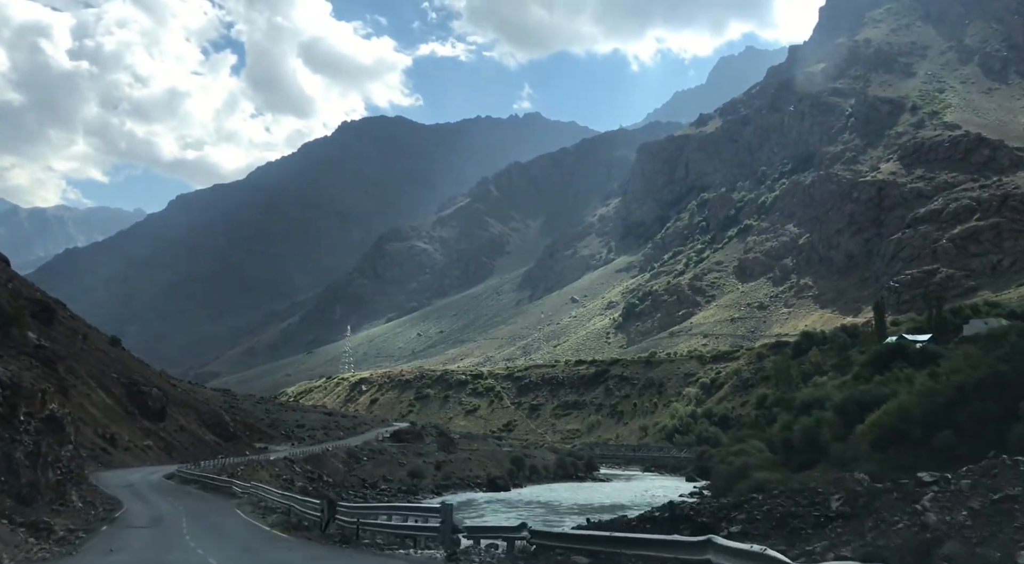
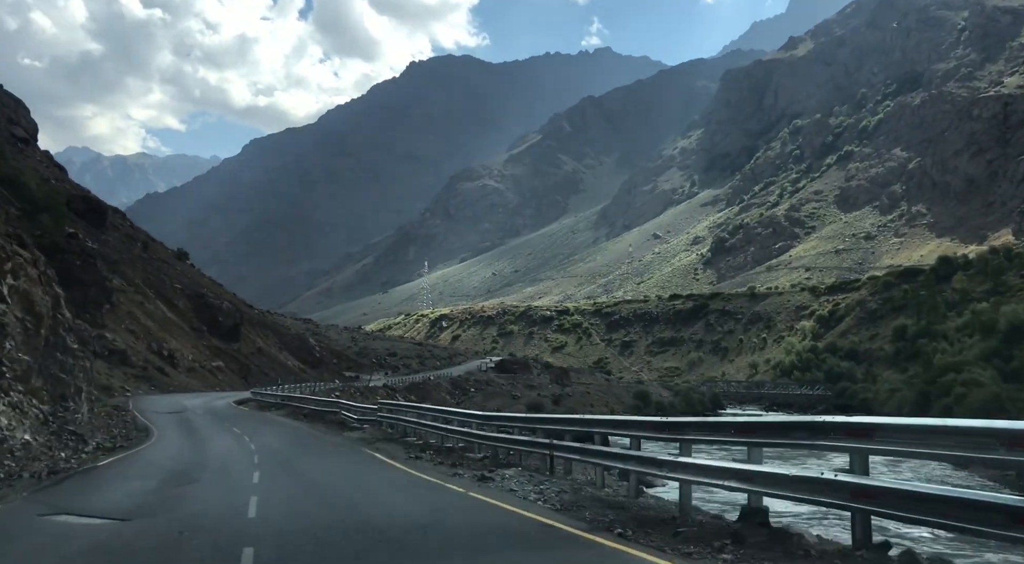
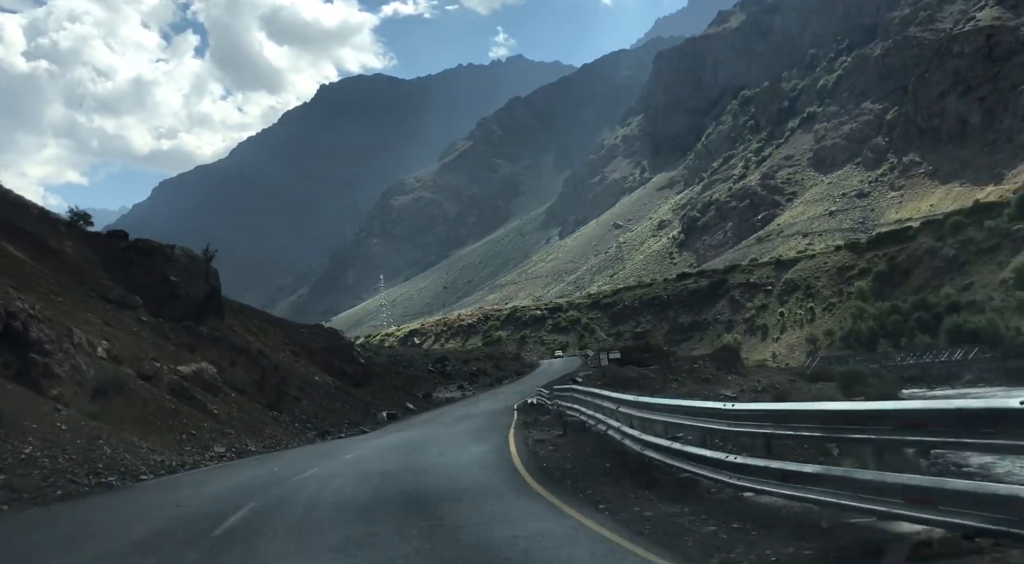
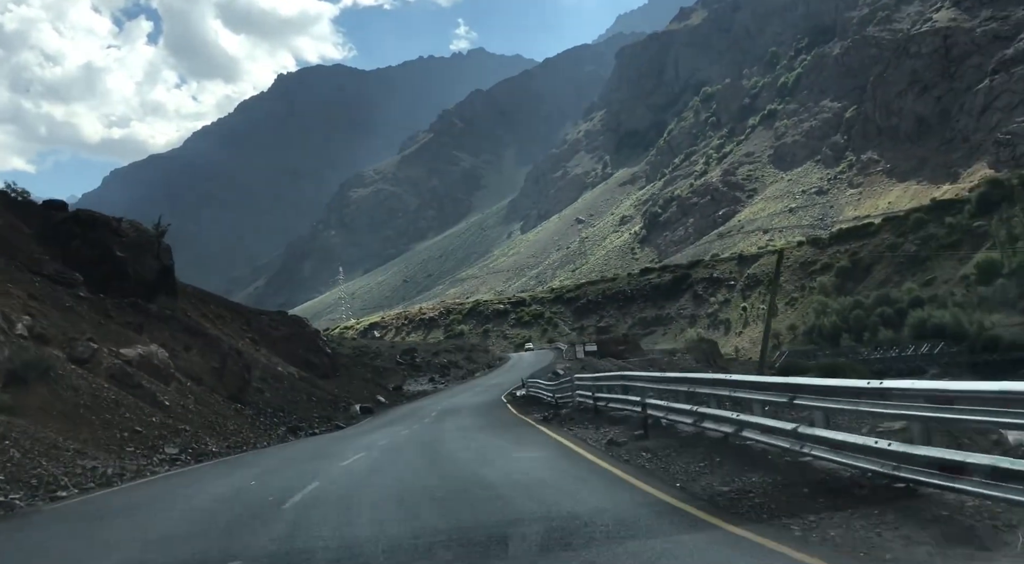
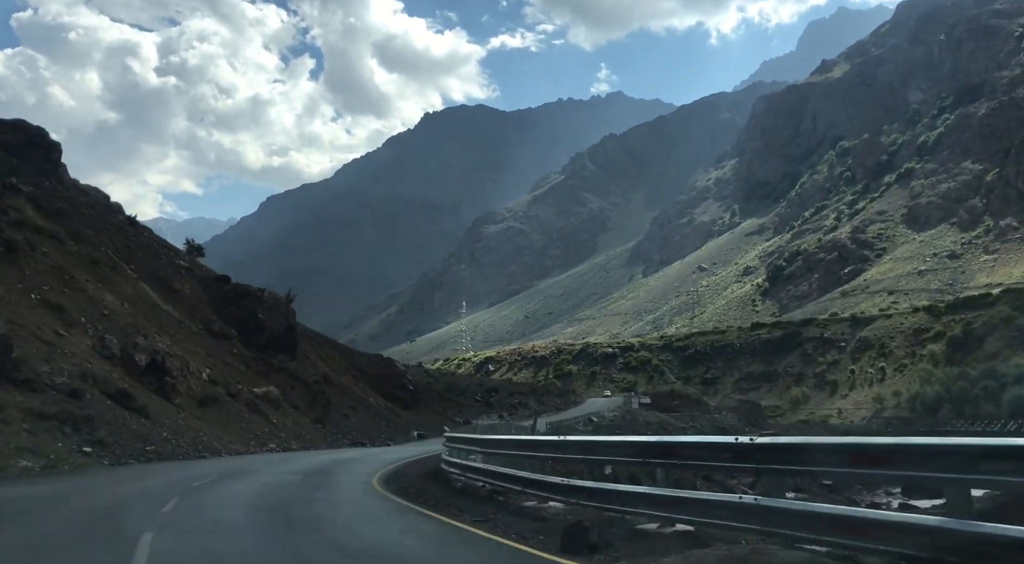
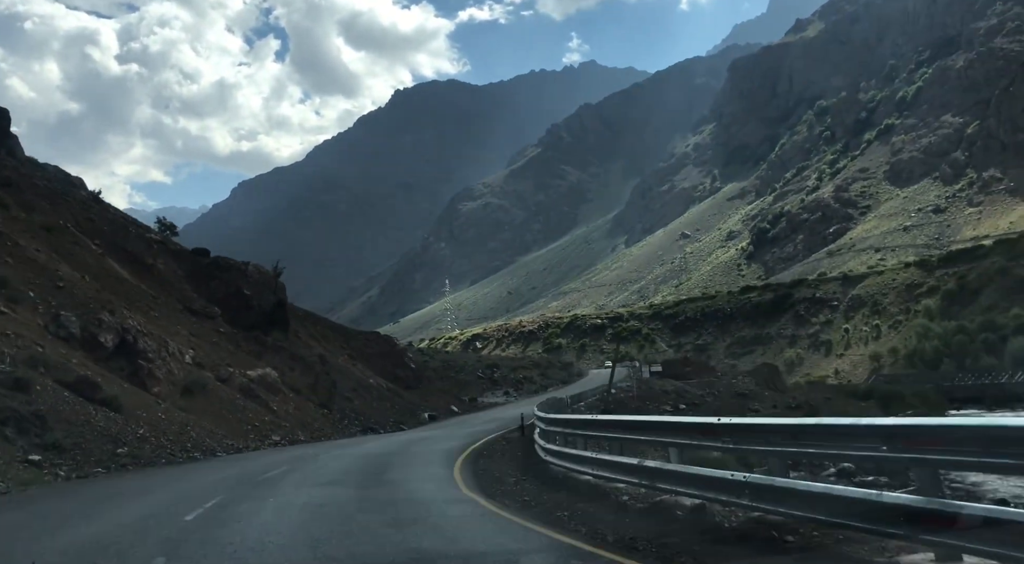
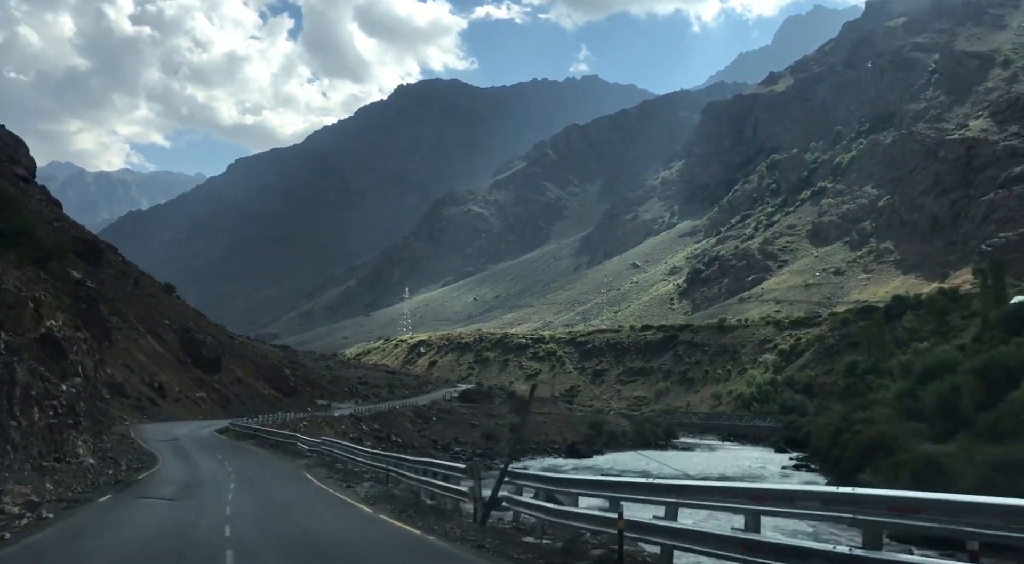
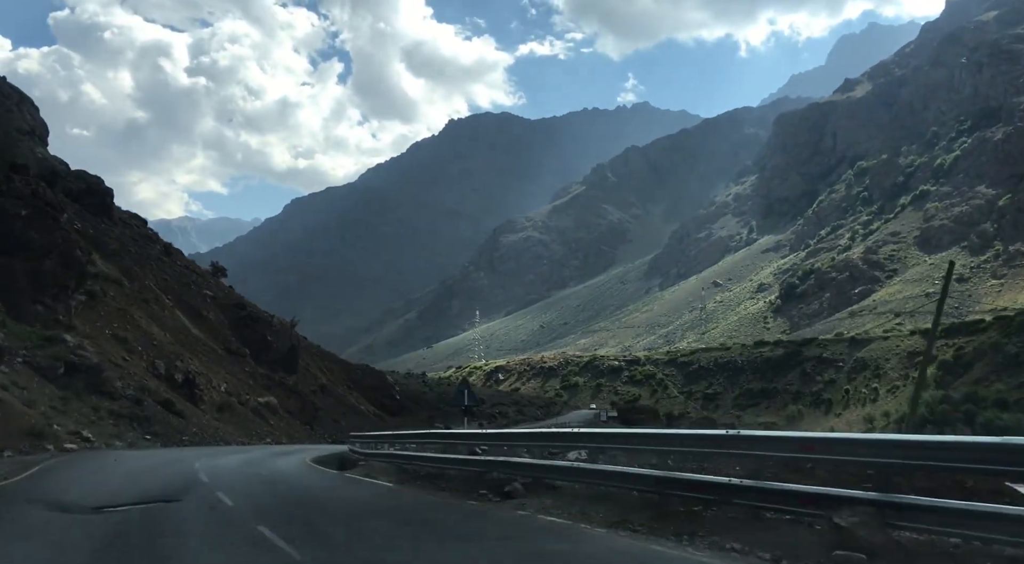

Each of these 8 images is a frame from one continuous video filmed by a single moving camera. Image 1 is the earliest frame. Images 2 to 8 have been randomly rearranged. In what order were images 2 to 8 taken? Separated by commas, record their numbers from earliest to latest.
7, 2, 8, 5, 6, 3, 4
